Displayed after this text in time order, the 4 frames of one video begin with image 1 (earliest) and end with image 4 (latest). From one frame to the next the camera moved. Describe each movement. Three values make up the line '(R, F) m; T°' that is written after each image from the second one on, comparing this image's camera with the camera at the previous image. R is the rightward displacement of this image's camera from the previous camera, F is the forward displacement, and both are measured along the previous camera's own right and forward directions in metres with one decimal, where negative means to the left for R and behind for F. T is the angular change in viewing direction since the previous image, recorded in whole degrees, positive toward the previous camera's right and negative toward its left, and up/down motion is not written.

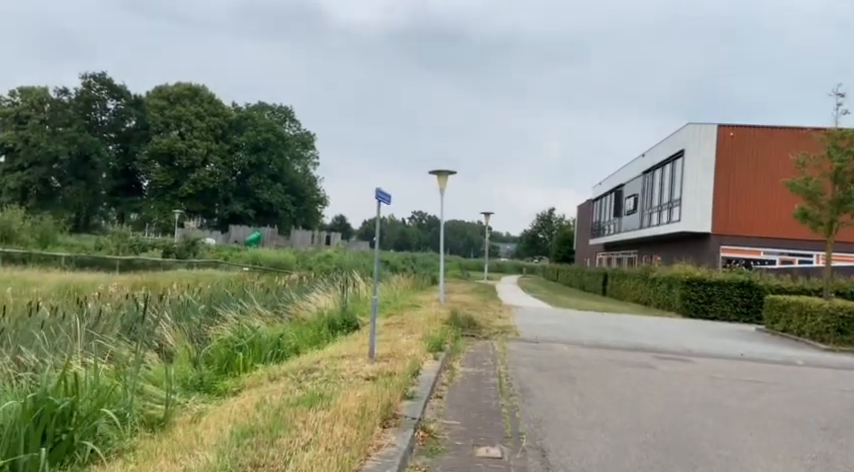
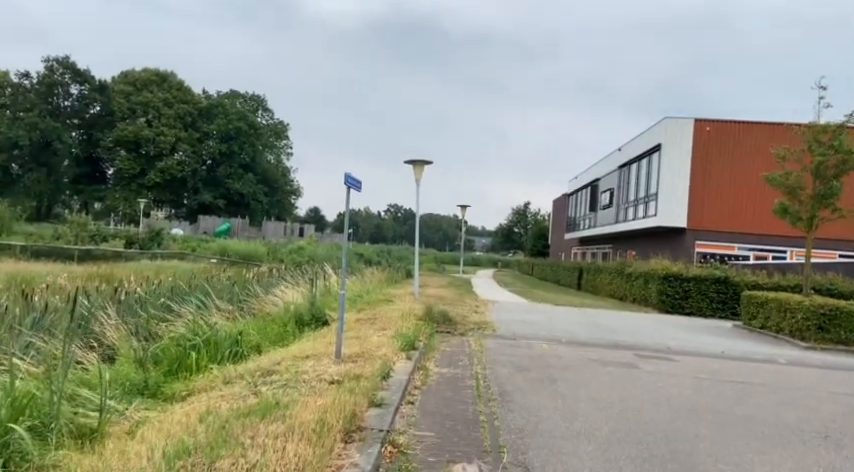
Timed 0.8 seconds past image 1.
(0.0, +0.6) m; +2°
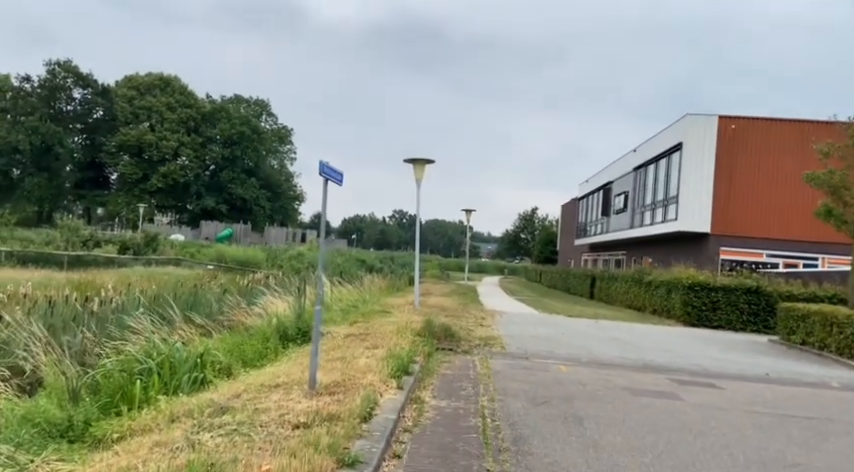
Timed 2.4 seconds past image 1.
(+0.1, +1.4) m; -1°
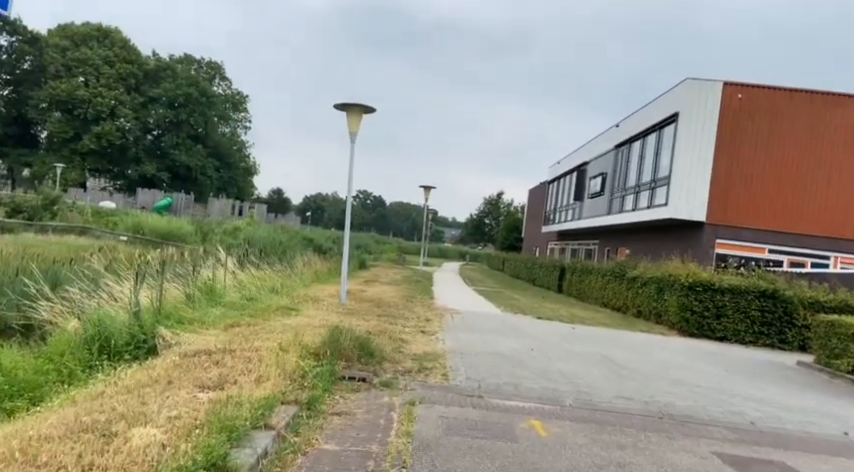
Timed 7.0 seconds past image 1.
(+0.6, +4.0) m; +3°
